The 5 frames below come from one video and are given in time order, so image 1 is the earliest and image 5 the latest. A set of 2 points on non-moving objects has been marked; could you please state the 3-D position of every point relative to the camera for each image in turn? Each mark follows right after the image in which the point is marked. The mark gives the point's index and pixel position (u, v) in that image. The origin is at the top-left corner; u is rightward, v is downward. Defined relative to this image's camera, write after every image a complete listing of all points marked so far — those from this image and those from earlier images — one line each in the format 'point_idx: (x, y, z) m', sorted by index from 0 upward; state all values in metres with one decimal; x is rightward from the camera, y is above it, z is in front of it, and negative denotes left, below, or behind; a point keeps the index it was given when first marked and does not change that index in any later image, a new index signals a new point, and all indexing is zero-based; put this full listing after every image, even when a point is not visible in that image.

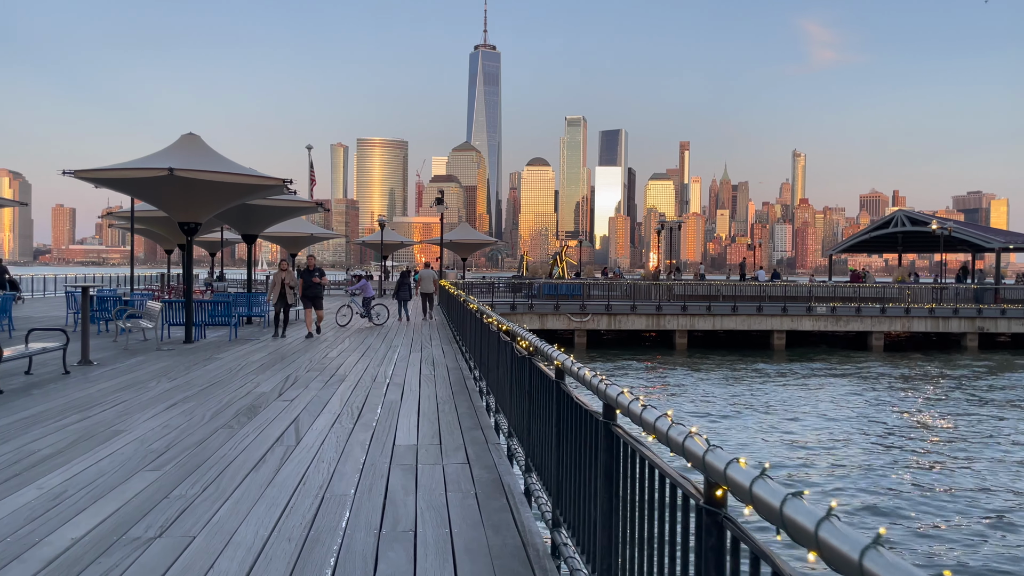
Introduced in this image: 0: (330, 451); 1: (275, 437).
0: (-1.7, -1.5, +6.7) m
1: (-2.4, -1.5, +7.4) m
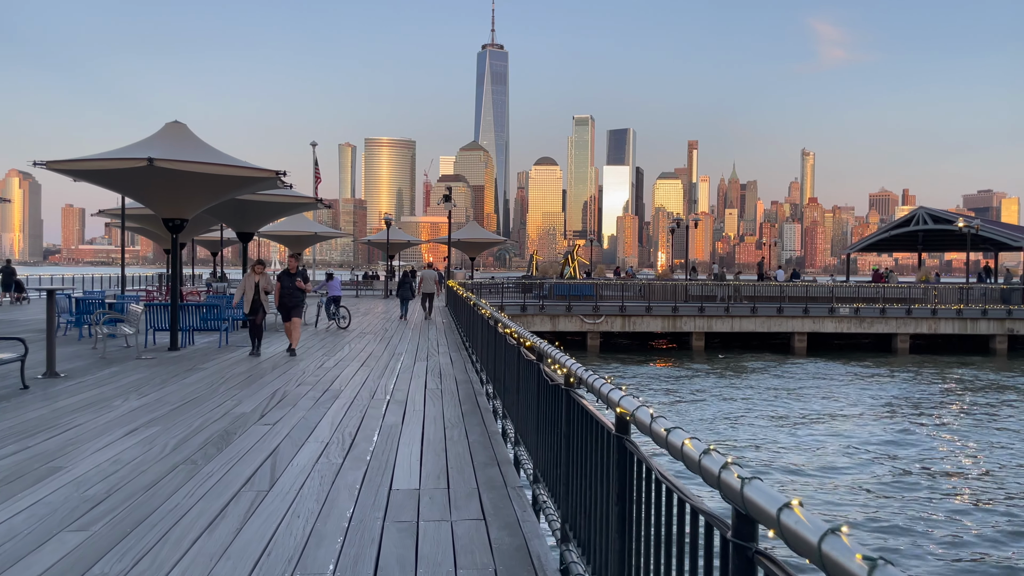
0: (-1.5, -1.6, +5.3) m
1: (-2.2, -1.6, +6.0) m
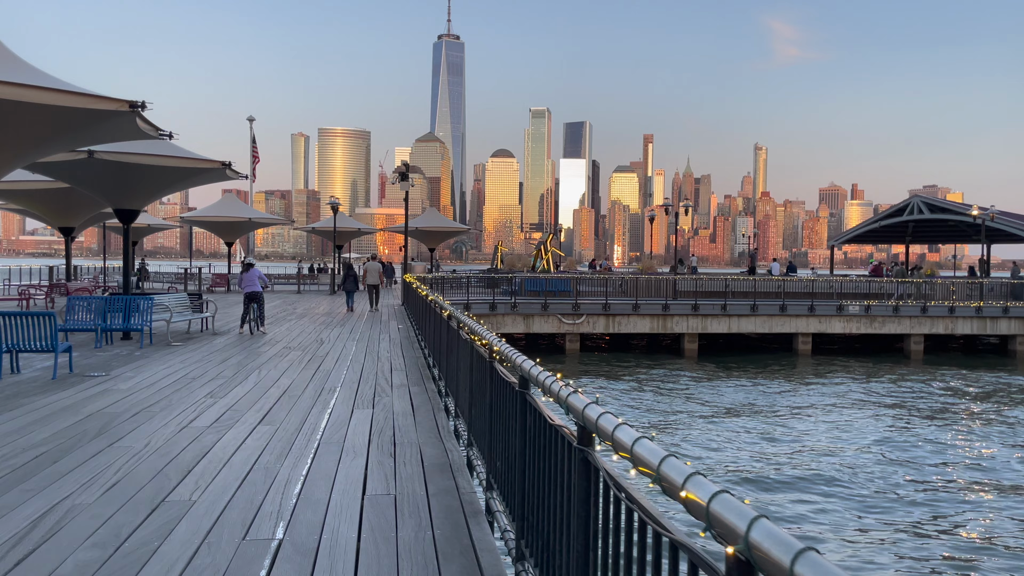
0: (-2.0, -1.5, +6.0) m
1: (-2.8, -1.4, +6.6) m
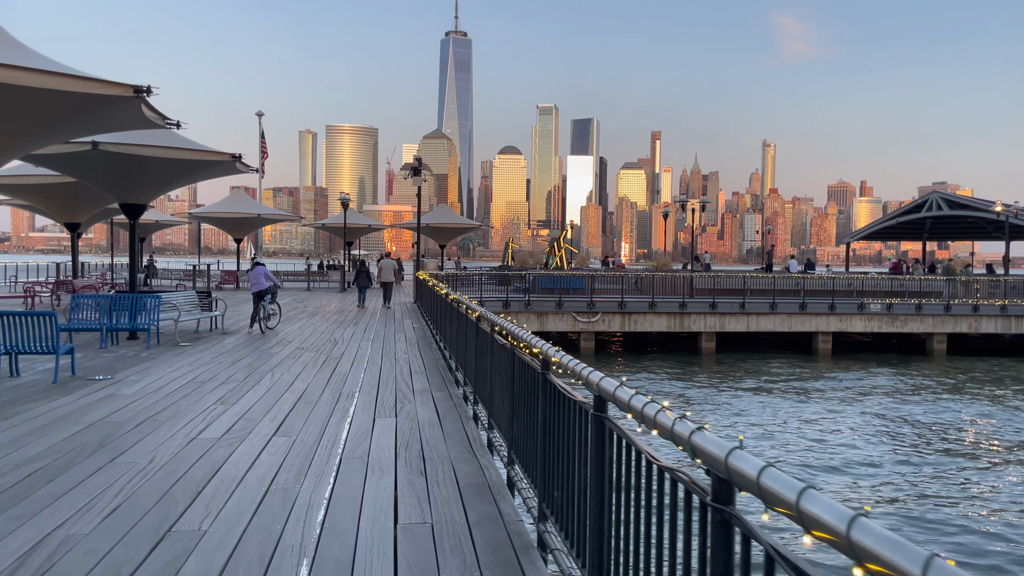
0: (-1.7, -1.5, +5.4) m
1: (-2.4, -1.4, +6.0) m
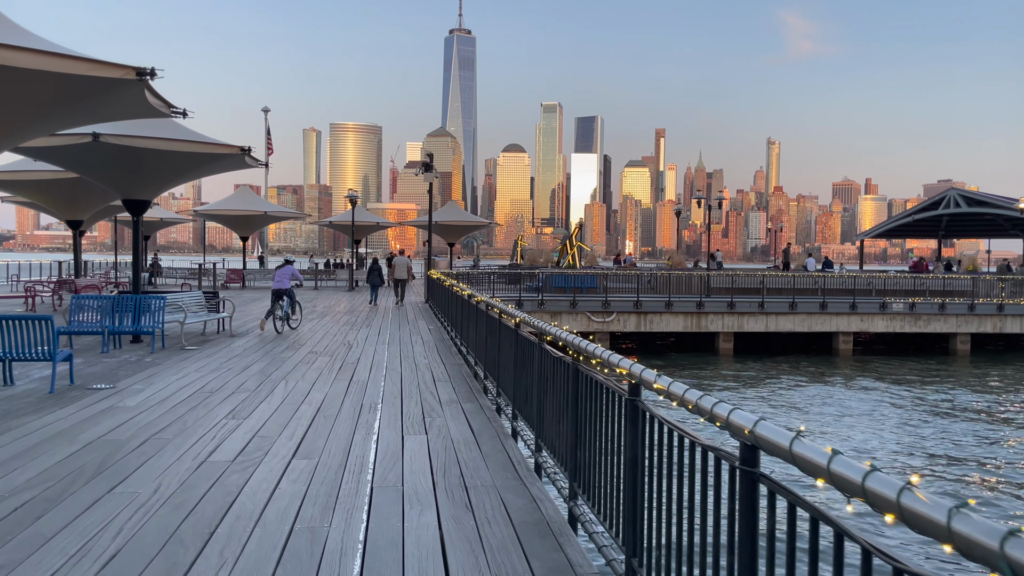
0: (-1.3, -1.5, +4.6) m
1: (-2.0, -1.5, +5.2) m
